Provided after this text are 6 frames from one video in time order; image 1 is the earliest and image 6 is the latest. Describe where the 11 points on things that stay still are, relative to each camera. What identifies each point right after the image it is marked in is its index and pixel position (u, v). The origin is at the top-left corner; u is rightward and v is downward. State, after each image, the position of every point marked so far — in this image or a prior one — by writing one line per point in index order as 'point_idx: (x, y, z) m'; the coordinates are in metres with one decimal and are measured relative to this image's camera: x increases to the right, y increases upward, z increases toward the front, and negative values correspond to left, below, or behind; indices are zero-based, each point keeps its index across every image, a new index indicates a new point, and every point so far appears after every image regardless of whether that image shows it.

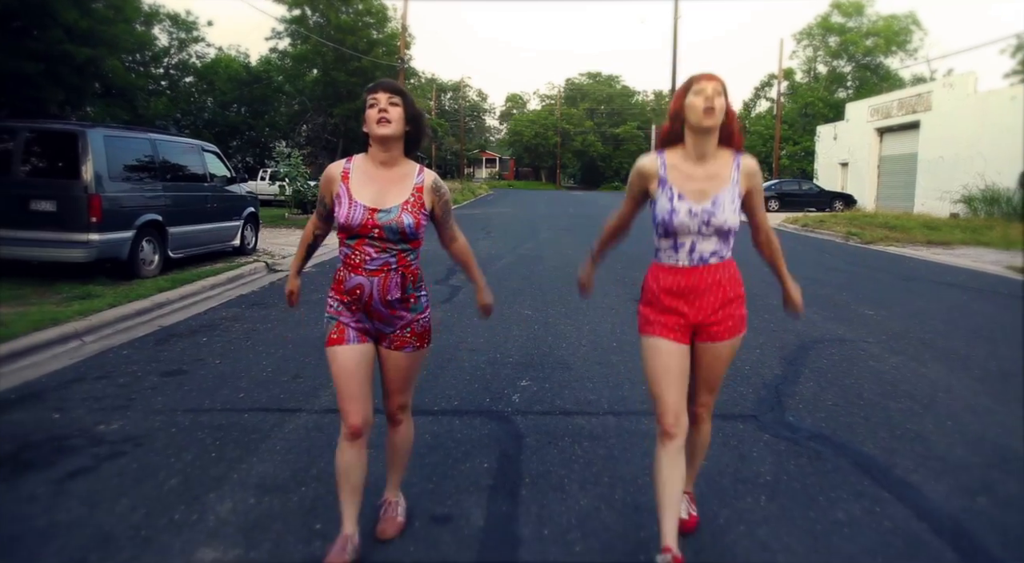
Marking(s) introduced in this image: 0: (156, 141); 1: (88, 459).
0: (-5.8, +2.3, +9.5) m
1: (-2.6, -1.1, +3.6) m
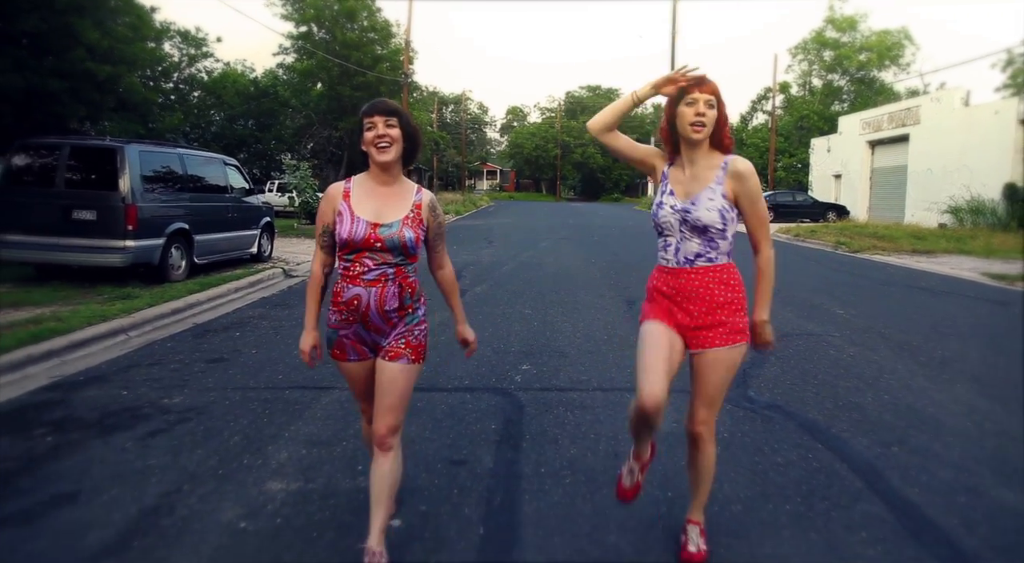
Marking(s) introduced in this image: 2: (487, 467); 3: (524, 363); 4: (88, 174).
0: (-5.8, +2.2, +10.3) m
1: (-2.6, -1.0, +4.2) m
2: (-0.1, -1.1, +3.4) m
3: (+0.1, -0.8, +5.4) m
4: (-6.5, +1.7, +8.9) m
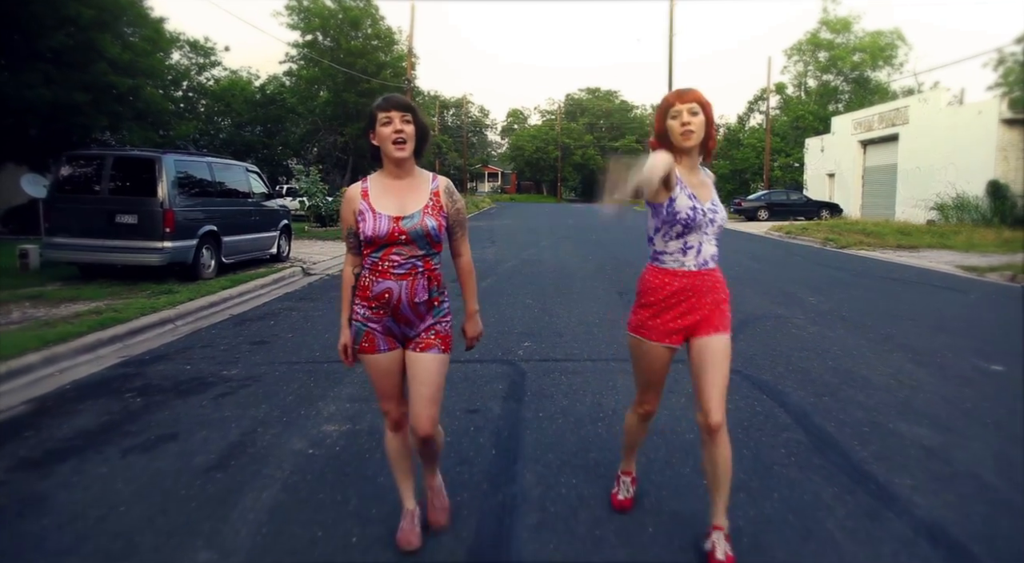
0: (-5.8, +2.3, +11.2) m
1: (-2.5, -0.9, +5.1) m
2: (-0.1, -1.0, +4.3) m
3: (+0.2, -0.7, +6.3) m
4: (-6.4, +1.7, +9.8) m
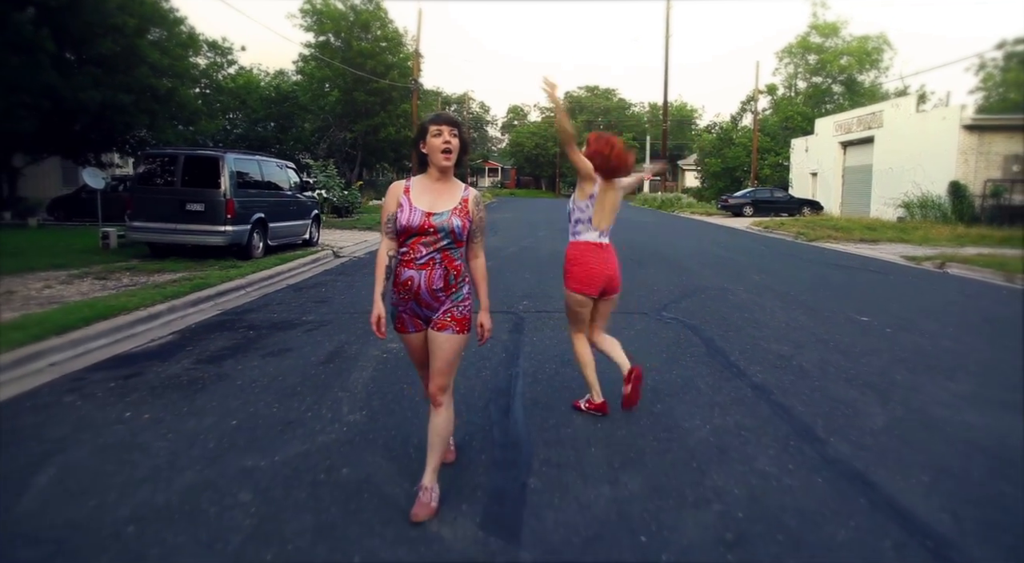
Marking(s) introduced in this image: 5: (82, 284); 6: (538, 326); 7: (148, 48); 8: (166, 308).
0: (-5.8, +2.7, +13.2) m
1: (-2.5, -0.5, +7.1) m
2: (-0.1, -0.6, +6.3) m
3: (+0.2, -0.3, +8.3) m
4: (-6.4, +2.1, +11.7) m
5: (-6.6, 0.0, +8.8) m
6: (+0.3, -0.5, +6.8) m
7: (-12.4, +7.9, +19.6) m
8: (-4.6, -0.3, +7.6) m
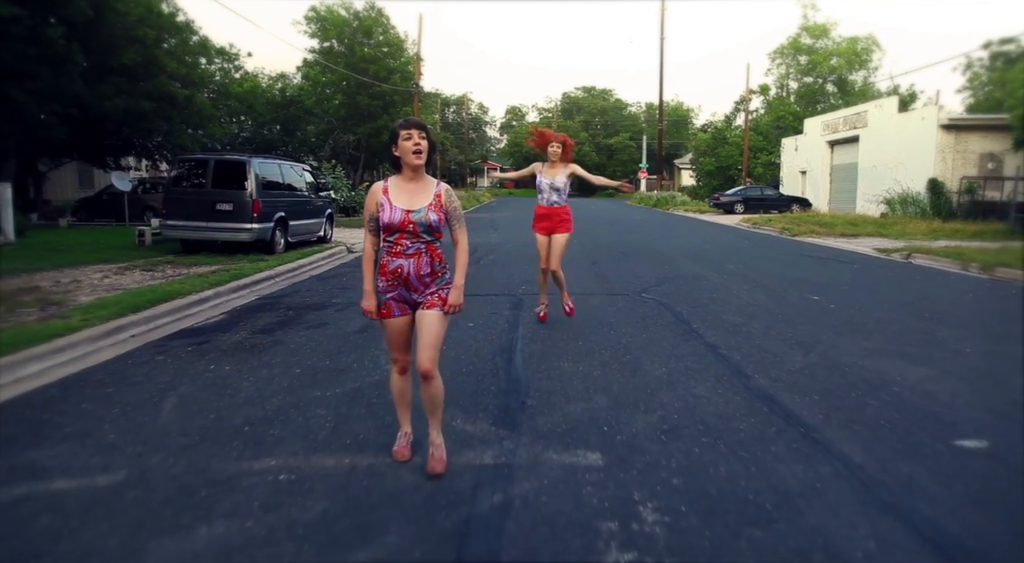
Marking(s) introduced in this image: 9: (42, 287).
0: (-5.8, +2.9, +14.3) m
1: (-2.5, -0.4, +8.3) m
2: (-0.1, -0.4, +7.5) m
3: (+0.2, -0.1, +9.5) m
4: (-6.4, +2.3, +12.9) m
5: (-6.6, +0.1, +10.0) m
6: (+0.3, -0.3, +8.0) m
7: (-12.5, +8.1, +20.8) m
8: (-4.6, -0.2, +8.8) m
9: (-6.9, -0.1, +8.5) m
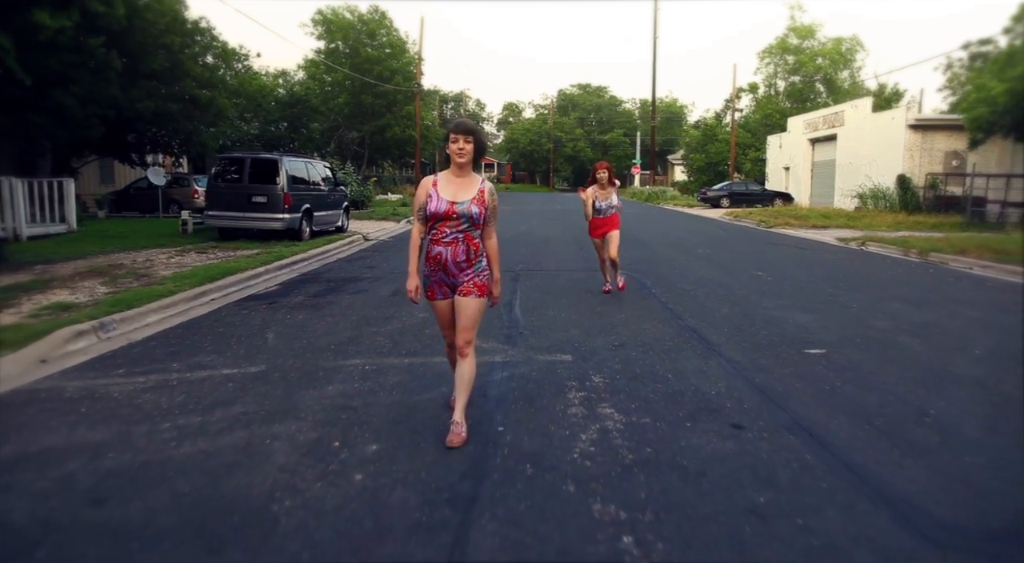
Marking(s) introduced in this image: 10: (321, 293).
0: (-5.8, +3.3, +16.1) m
1: (-2.5, 0.0, +10.2) m
2: (-0.1, 0.0, +9.4) m
3: (+0.2, +0.3, +11.4) m
4: (-6.5, +2.7, +14.7) m
5: (-6.6, +0.5, +11.8) m
6: (+0.3, +0.1, +9.9) m
7: (-12.5, +8.5, +22.5) m
8: (-4.6, +0.2, +10.6) m
9: (-6.9, +0.3, +10.3) m
10: (-3.0, -0.2, +8.9) m
